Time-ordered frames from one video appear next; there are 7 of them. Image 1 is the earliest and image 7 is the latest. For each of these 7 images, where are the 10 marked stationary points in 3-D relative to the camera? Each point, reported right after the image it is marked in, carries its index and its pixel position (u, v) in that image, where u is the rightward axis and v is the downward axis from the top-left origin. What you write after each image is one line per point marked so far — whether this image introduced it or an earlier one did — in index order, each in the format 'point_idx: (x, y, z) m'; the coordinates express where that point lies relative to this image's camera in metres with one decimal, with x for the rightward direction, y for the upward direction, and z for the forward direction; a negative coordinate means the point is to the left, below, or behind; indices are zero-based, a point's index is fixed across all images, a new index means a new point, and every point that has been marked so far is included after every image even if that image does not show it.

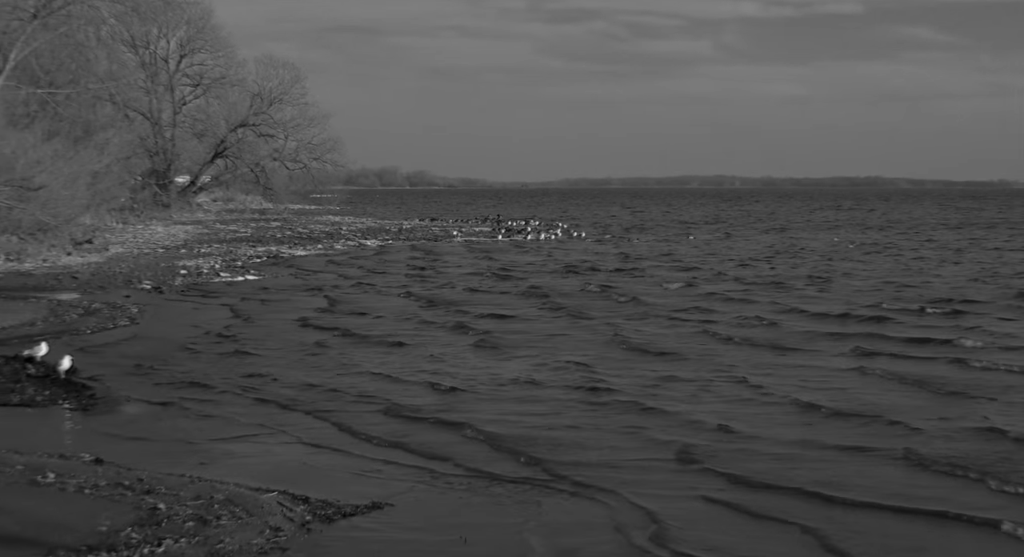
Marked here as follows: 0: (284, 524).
0: (-1.6, -1.7, +8.9) m
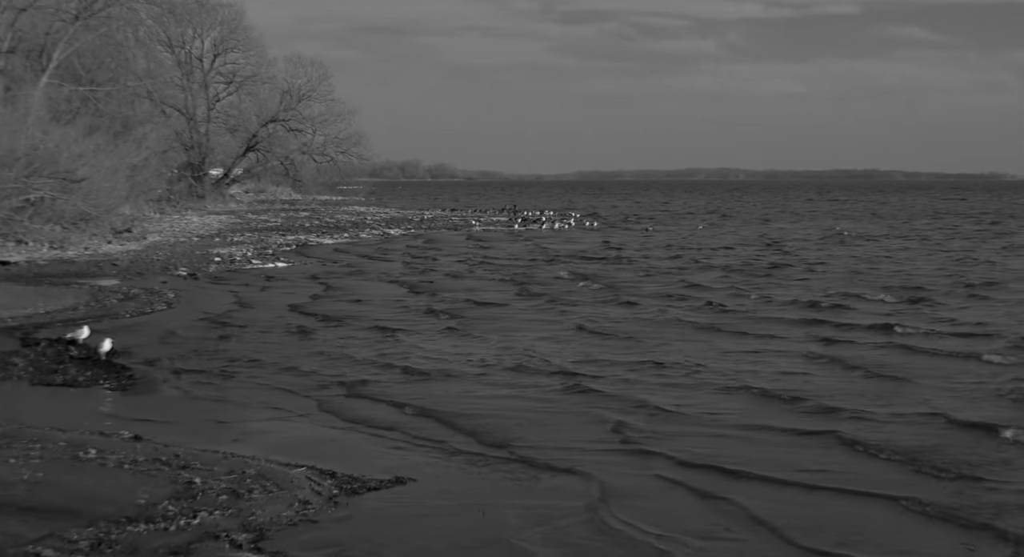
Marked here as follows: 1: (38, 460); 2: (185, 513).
0: (-1.5, -1.6, +9.4) m
1: (-3.6, -1.3, +9.5) m
2: (-2.3, -1.7, +9.0) m
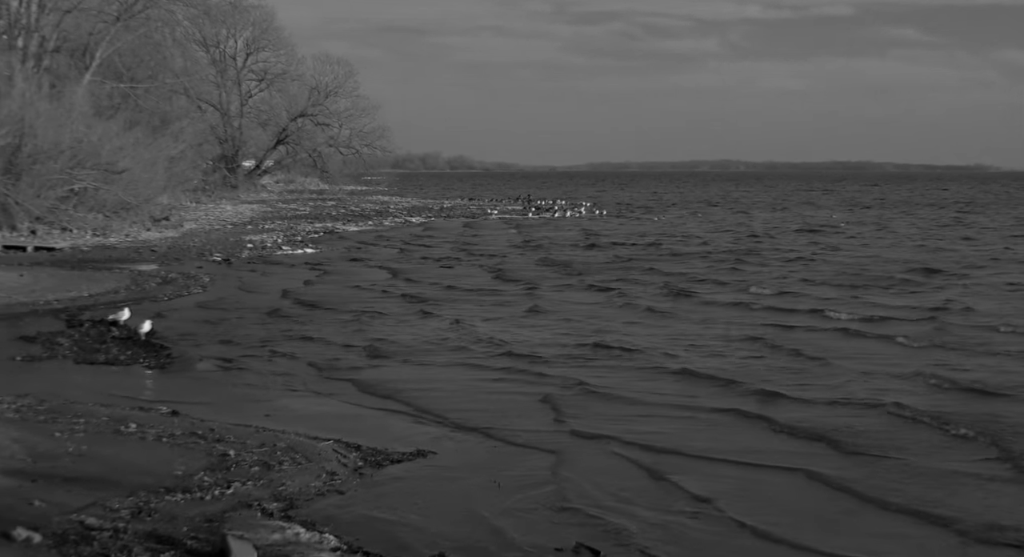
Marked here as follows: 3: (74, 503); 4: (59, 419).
0: (-1.4, -1.5, +10.0) m
1: (-3.4, -1.2, +10.1) m
2: (-2.2, -1.5, +9.5) m
3: (-3.2, -1.6, +9.2) m
4: (-3.7, -1.1, +10.4) m
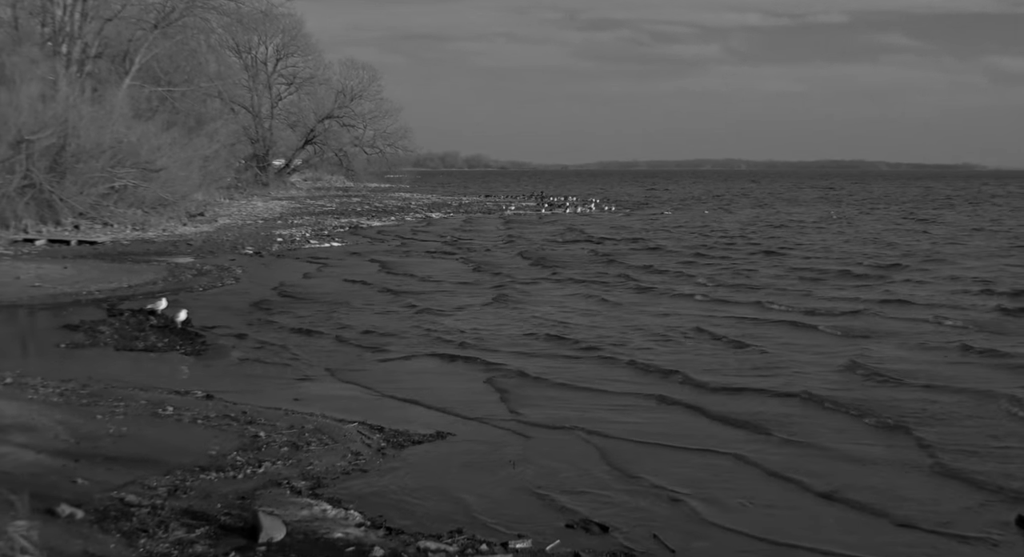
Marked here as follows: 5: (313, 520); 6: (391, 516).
0: (-1.2, -1.4, +10.6) m
1: (-3.3, -1.2, +10.8) m
2: (-2.1, -1.5, +10.1) m
3: (-3.1, -1.6, +9.8) m
4: (-3.6, -1.1, +11.0) m
5: (-1.5, -1.8, +9.5) m
6: (-0.9, -1.8, +9.8) m
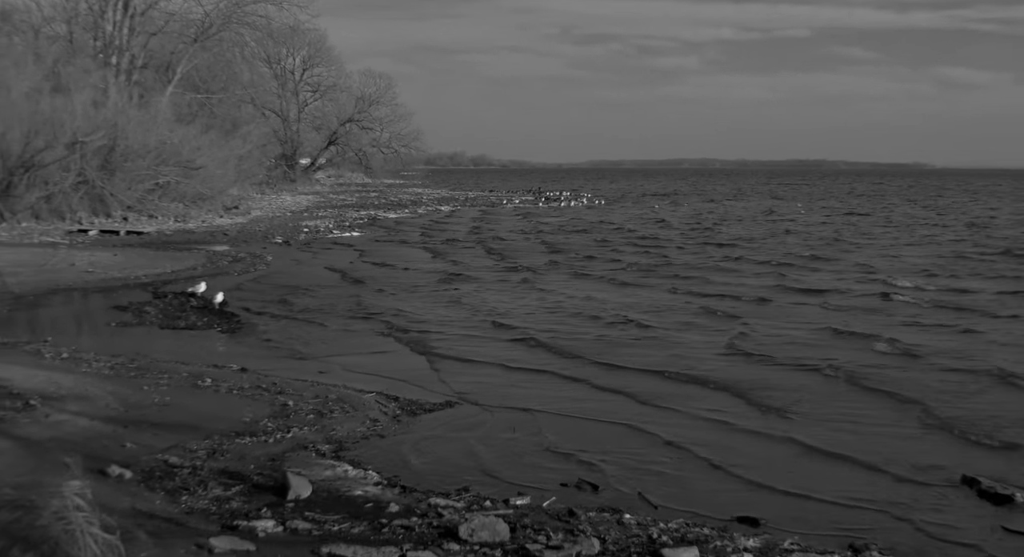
0: (-1.2, -1.3, +11.8) m
1: (-3.3, -1.0, +12.0) m
2: (-2.1, -1.4, +11.4) m
3: (-3.1, -1.4, +11.0) m
4: (-3.6, -0.9, +12.2) m
5: (-1.5, -1.7, +10.7) m
6: (-0.9, -1.7, +11.0) m
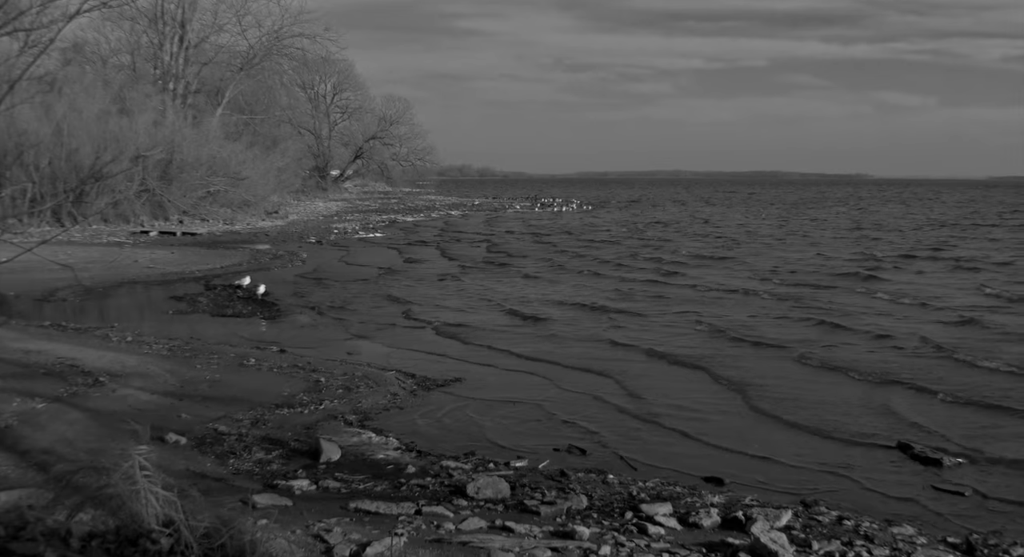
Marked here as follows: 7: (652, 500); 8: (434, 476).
0: (-1.2, -1.3, +13.6) m
1: (-3.3, -1.0, +13.9) m
2: (-2.1, -1.3, +13.2) m
3: (-3.1, -1.4, +12.9) m
4: (-3.6, -0.9, +14.1) m
5: (-1.5, -1.7, +12.6) m
6: (-0.9, -1.7, +12.8) m
7: (+1.3, -2.1, +12.1) m
8: (-0.8, -1.9, +12.2) m
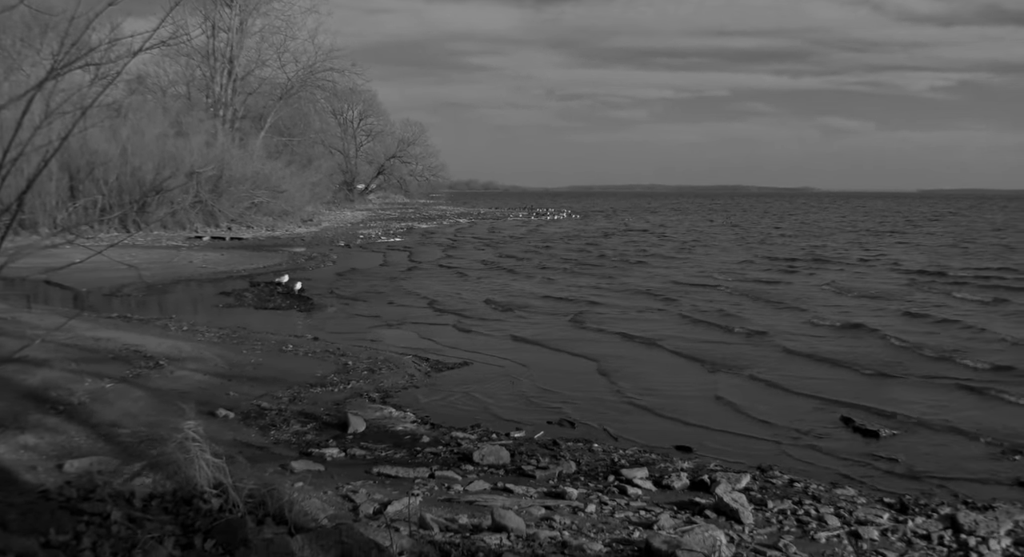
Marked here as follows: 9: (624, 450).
0: (-1.2, -1.2, +15.9) m
1: (-3.3, -1.0, +16.1) m
2: (-2.1, -1.3, +15.5) m
3: (-3.1, -1.4, +15.1) m
4: (-3.6, -0.9, +16.4) m
5: (-1.5, -1.6, +14.8) m
6: (-0.9, -1.6, +15.1) m
7: (+1.3, -2.1, +14.3) m
8: (-0.8, -1.9, +14.4) m
9: (+1.3, -2.0, +14.7) m
